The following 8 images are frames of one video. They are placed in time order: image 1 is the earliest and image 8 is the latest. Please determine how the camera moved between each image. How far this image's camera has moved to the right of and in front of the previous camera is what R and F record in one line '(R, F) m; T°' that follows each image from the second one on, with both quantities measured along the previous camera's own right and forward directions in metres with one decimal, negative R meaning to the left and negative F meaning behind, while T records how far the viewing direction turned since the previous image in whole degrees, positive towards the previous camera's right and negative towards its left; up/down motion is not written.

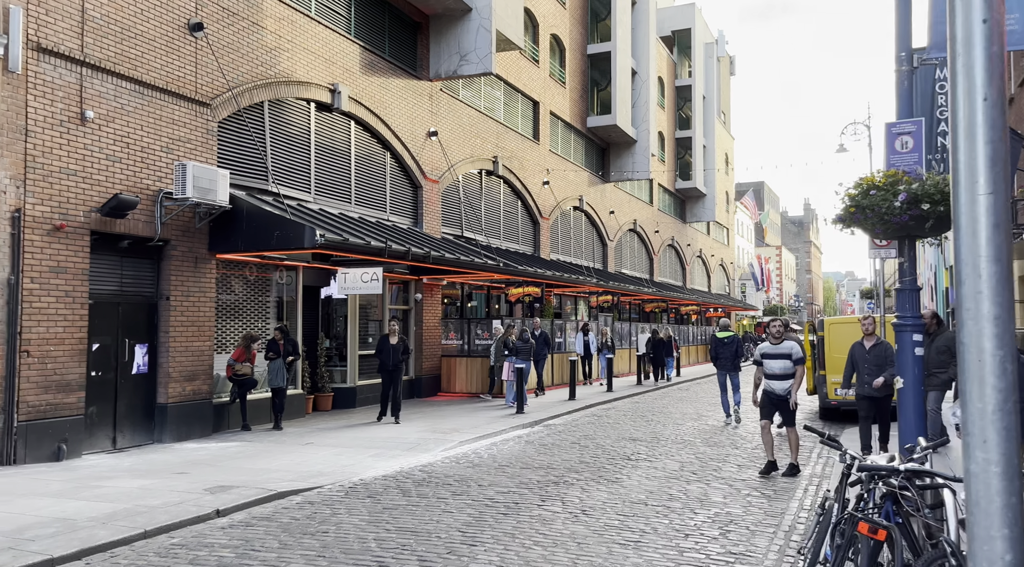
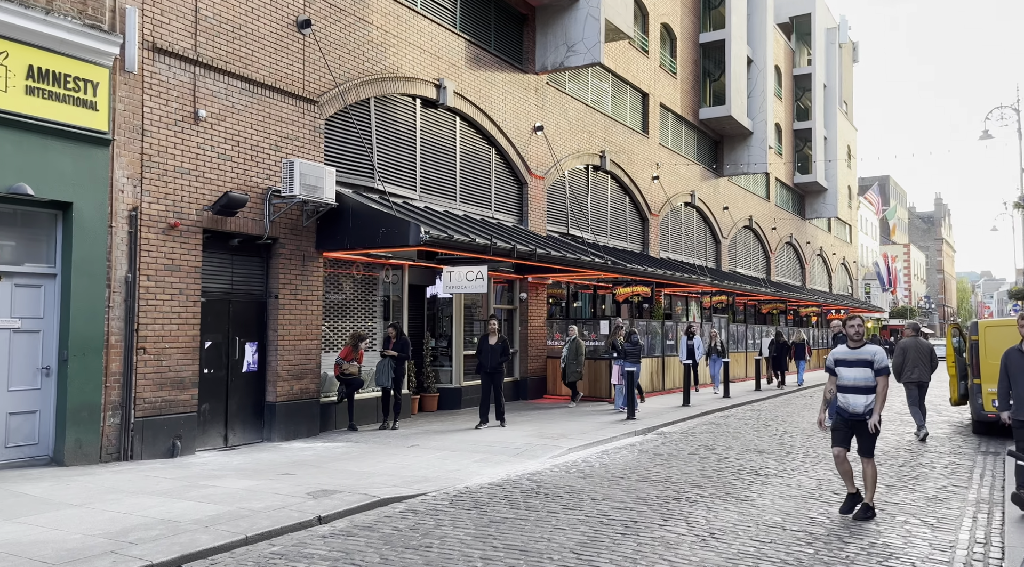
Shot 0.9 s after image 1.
(-0.1, +0.5) m; -7°
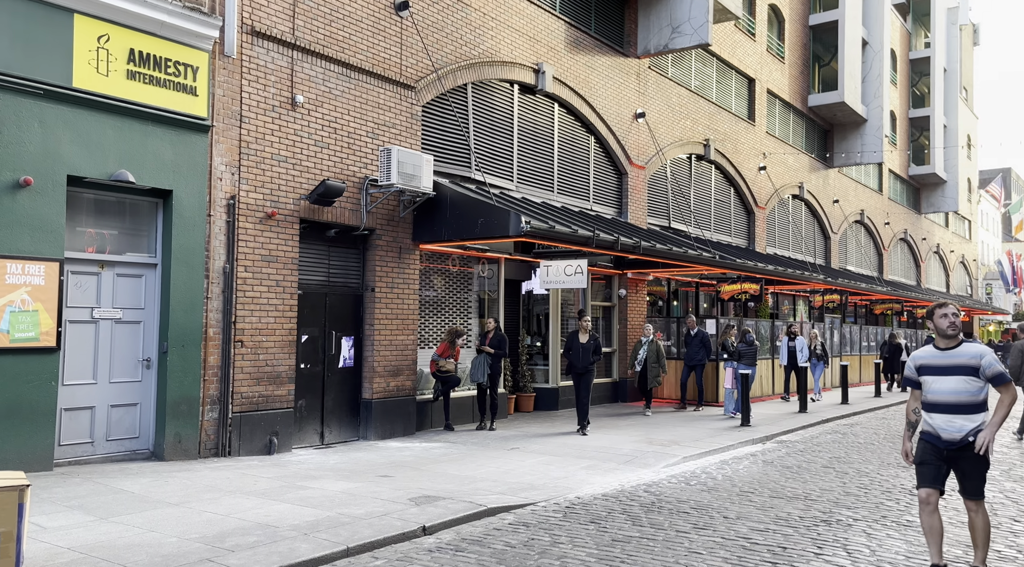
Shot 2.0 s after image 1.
(-0.3, +0.7) m; -6°
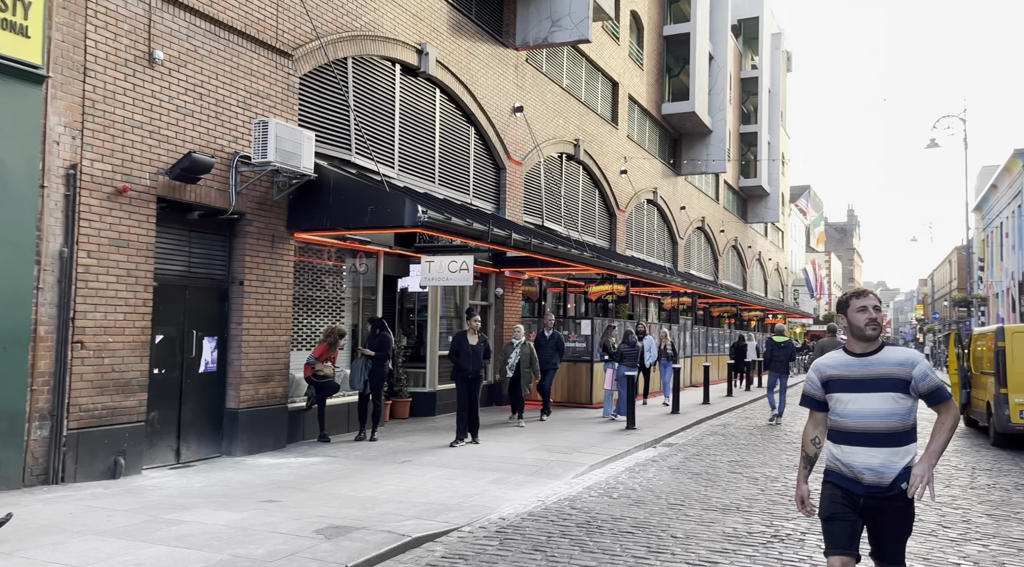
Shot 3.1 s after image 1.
(-0.8, +1.1) m; +11°
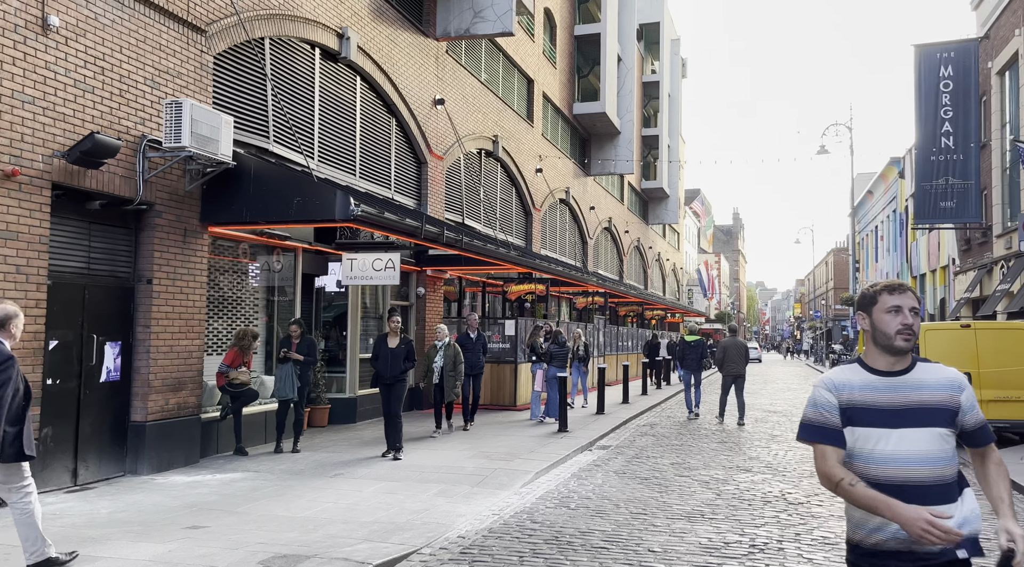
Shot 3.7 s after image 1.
(-0.5, +0.7) m; +7°
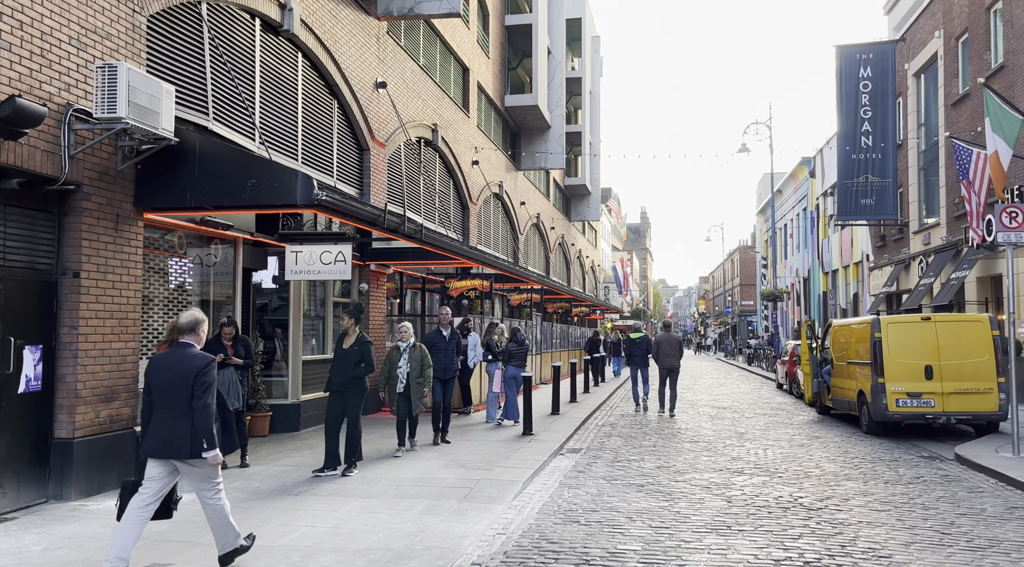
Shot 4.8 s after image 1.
(-0.8, +1.0) m; +6°
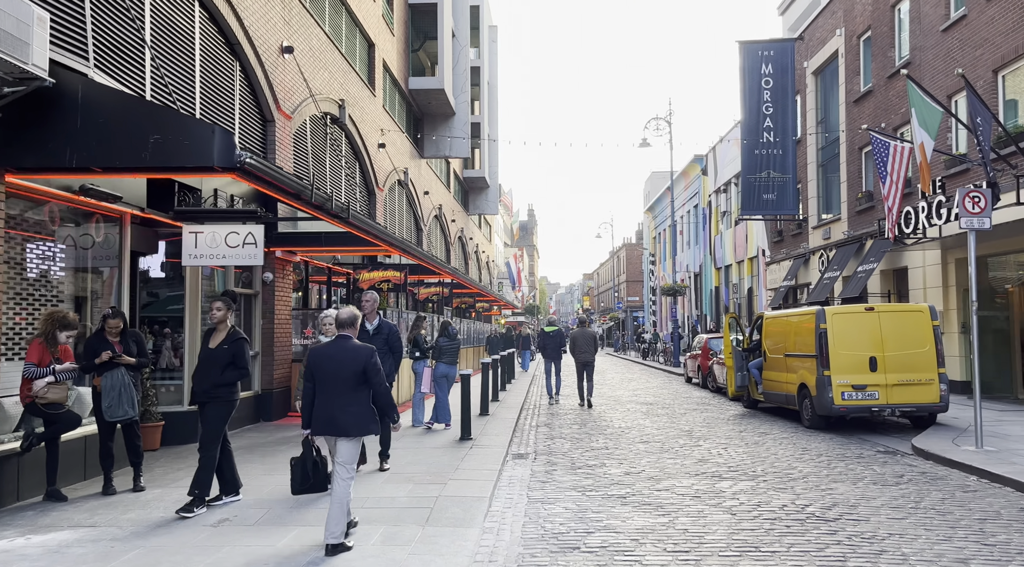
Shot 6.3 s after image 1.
(-0.7, +1.4) m; +8°
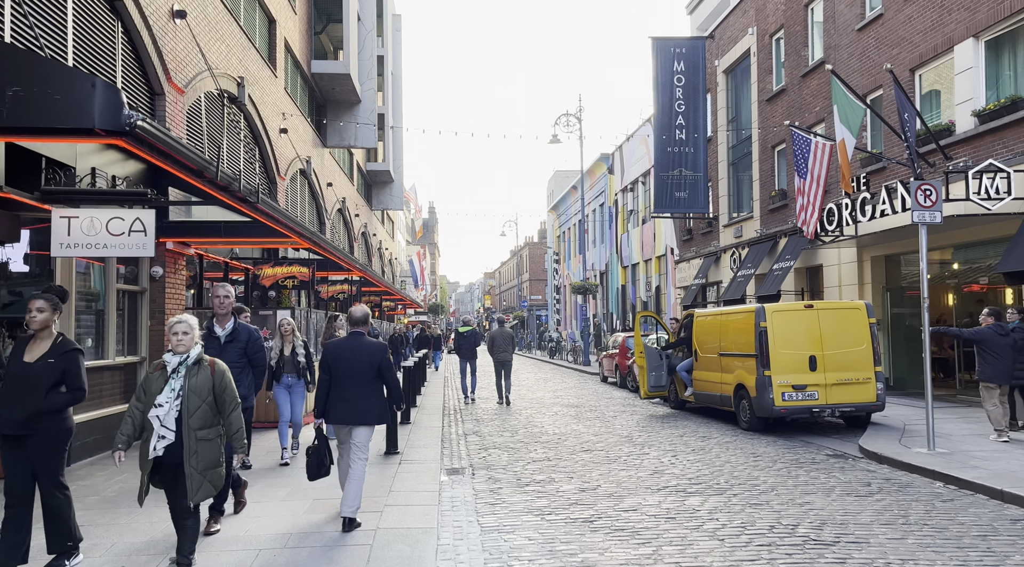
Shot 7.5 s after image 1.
(-0.4, +1.1) m; +7°
